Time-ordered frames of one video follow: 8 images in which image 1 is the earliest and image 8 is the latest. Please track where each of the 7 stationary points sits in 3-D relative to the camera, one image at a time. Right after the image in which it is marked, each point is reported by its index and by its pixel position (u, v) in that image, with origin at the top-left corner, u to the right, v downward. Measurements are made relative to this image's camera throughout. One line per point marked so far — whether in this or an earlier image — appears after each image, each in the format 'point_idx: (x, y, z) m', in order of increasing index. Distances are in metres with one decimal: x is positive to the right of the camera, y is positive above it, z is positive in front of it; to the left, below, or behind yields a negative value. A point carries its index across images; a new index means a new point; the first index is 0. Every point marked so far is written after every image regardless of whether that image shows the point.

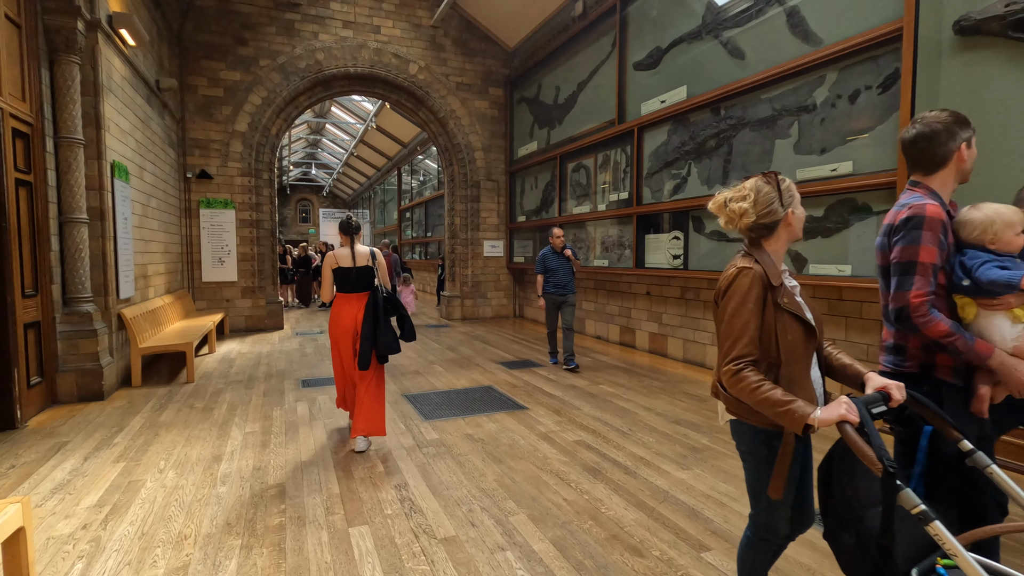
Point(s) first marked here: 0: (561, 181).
0: (+0.8, +1.7, +8.4) m
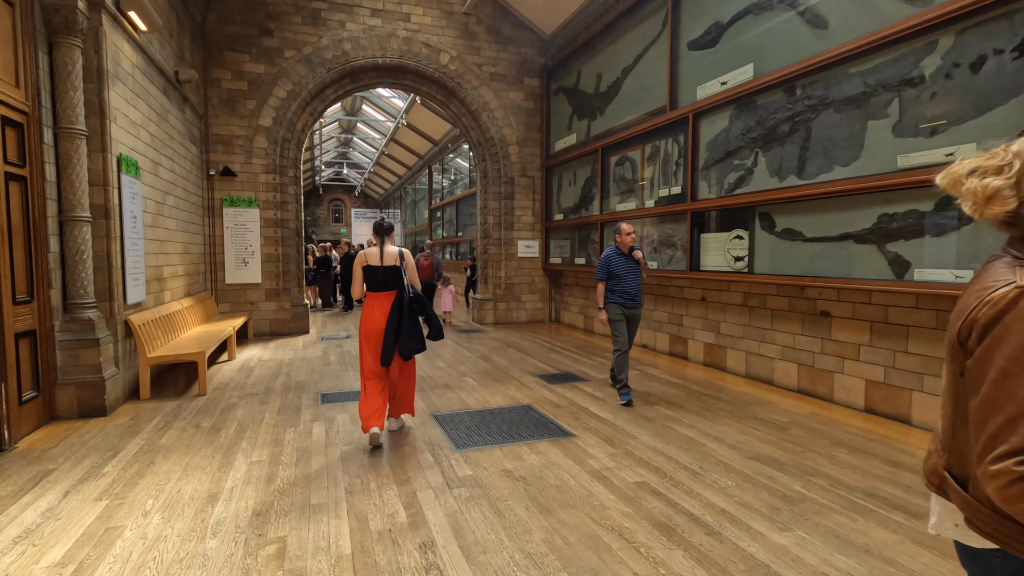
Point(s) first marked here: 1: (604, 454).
0: (+1.3, +1.6, +7.8) m
1: (+0.6, -1.1, +3.4) m
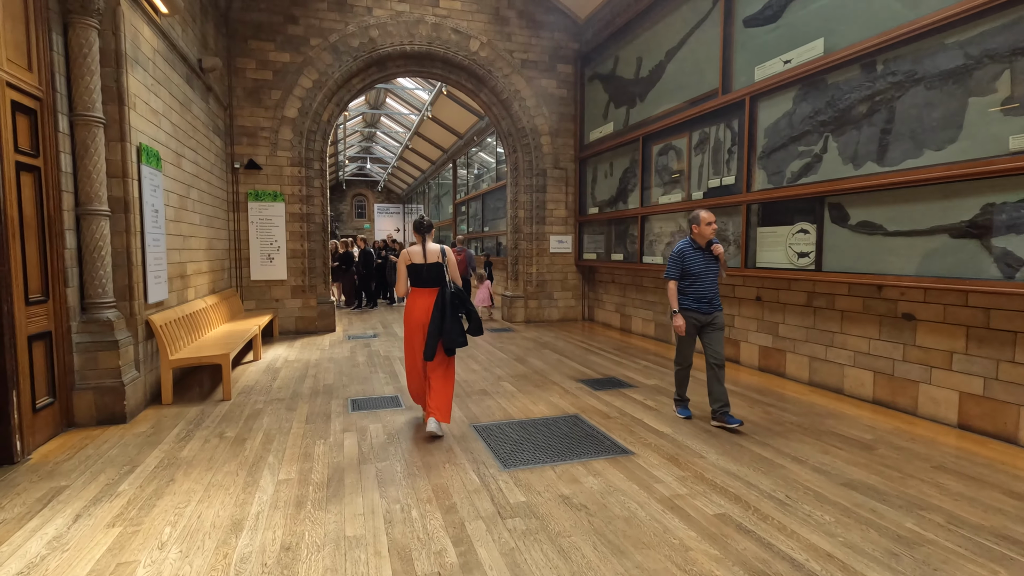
0: (+1.8, +1.7, +7.3) m
1: (+0.9, -1.1, +3.0) m
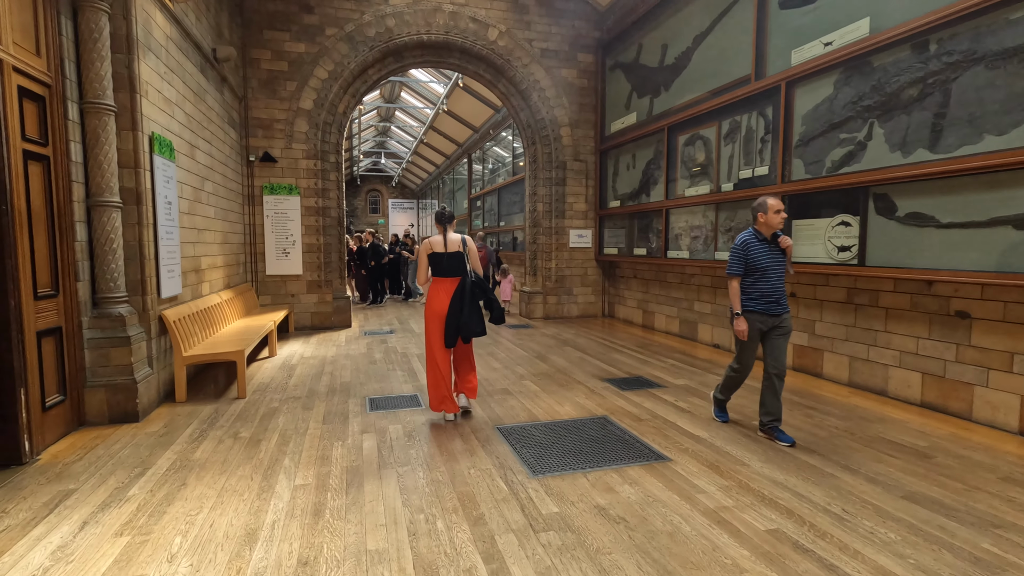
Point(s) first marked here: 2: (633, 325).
0: (+2.1, +1.7, +7.1) m
1: (+1.0, -1.0, +2.8) m
2: (+1.9, -0.6, +8.2) m
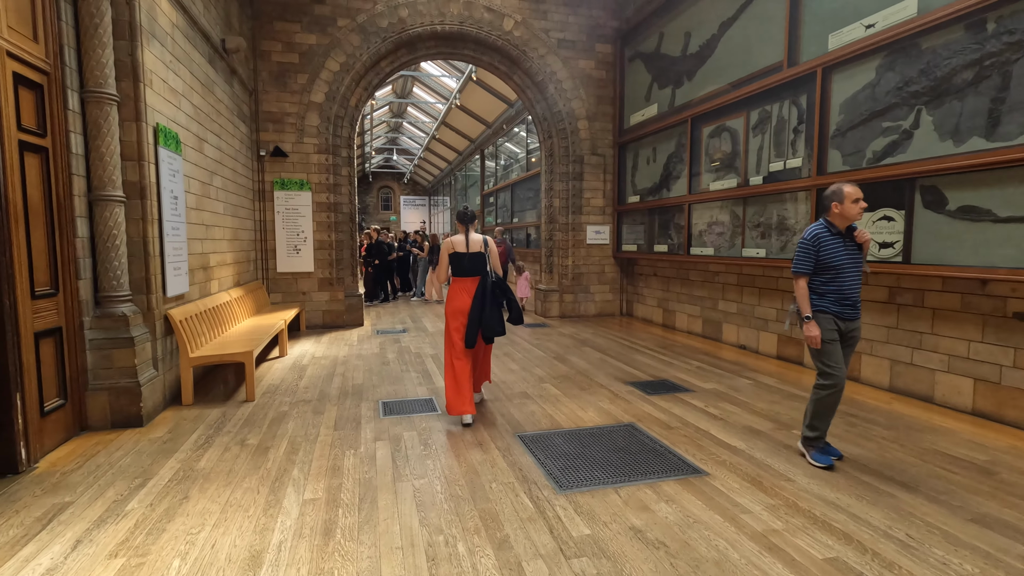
0: (+2.3, +1.7, +6.8) m
1: (+1.2, -1.0, +2.5) m
2: (+2.1, -0.5, +8.0) m
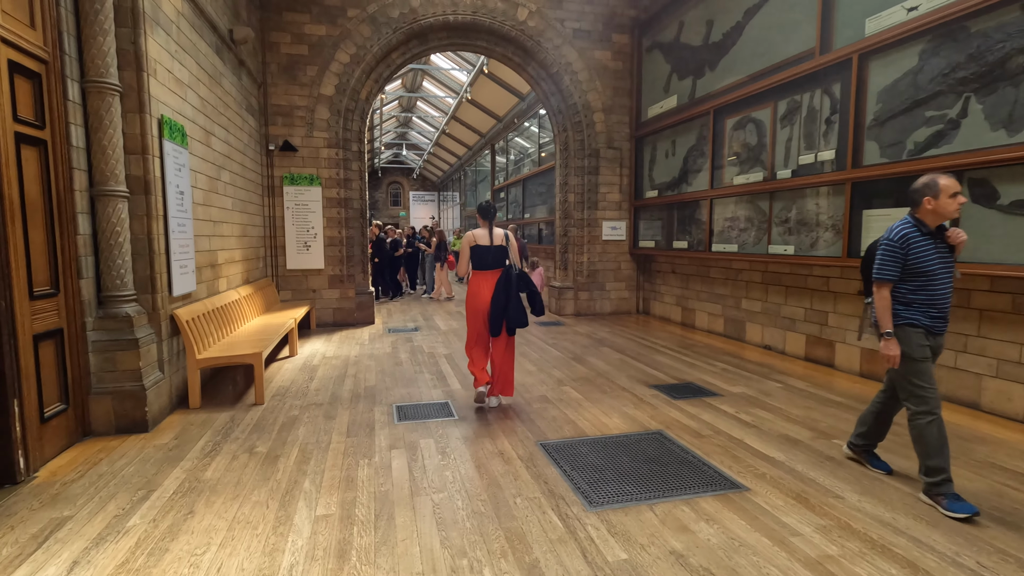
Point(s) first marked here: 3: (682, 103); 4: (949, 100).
0: (+2.5, +1.8, +6.5) m
1: (+1.3, -1.0, +2.3) m
2: (+2.3, -0.5, +7.8) m
3: (+2.3, +2.5, +7.2) m
4: (+3.2, +1.4, +3.9) m
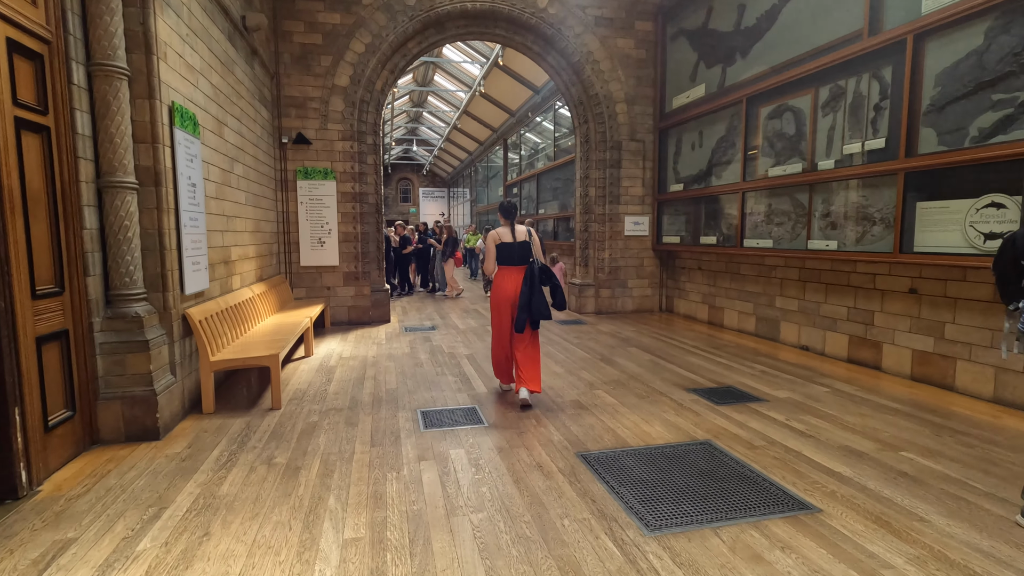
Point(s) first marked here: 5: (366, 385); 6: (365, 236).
0: (+2.7, +1.8, +6.2) m
1: (+1.5, -1.0, +2.1) m
2: (+2.6, -0.5, +7.5) m
3: (+2.6, +2.5, +6.9) m
4: (+3.4, +1.4, +3.6) m
5: (-1.2, -0.8, +4.5) m
6: (-2.0, +0.7, +7.4) m
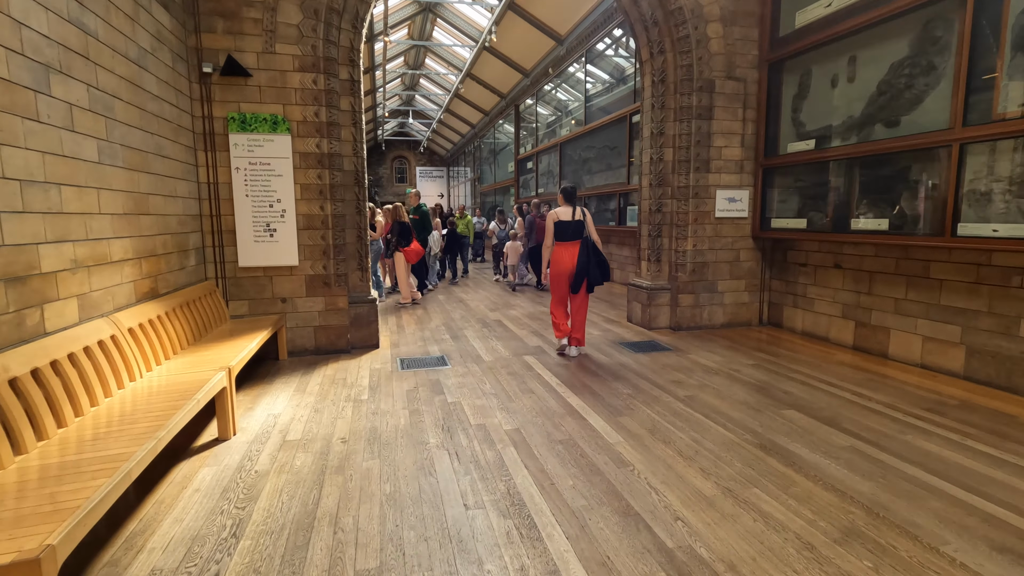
0: (+3.2, +1.7, +3.7) m
1: (+2.0, -1.3, -0.4) m
2: (+3.0, -0.5, +5.0) m
3: (+3.0, +2.5, +4.4) m
4: (+3.9, +1.2, +1.1) m
5: (-0.8, -1.0, +2.0) m
6: (-1.6, +0.6, +4.9) m
